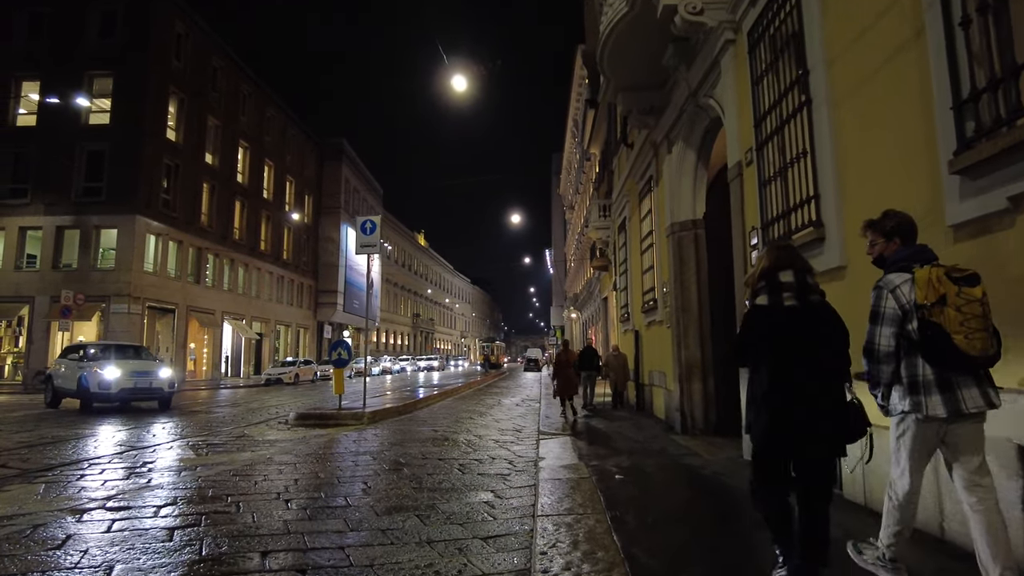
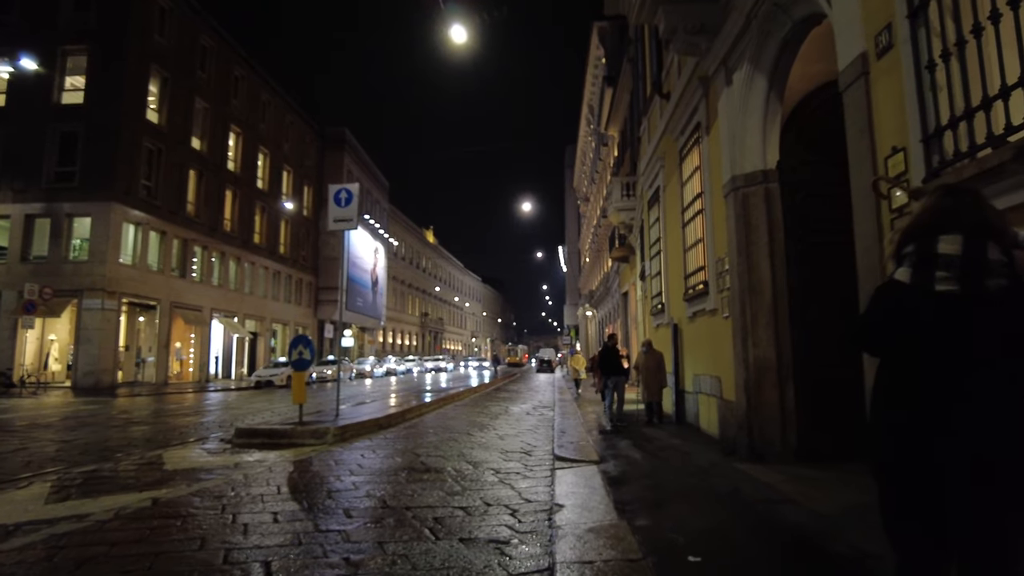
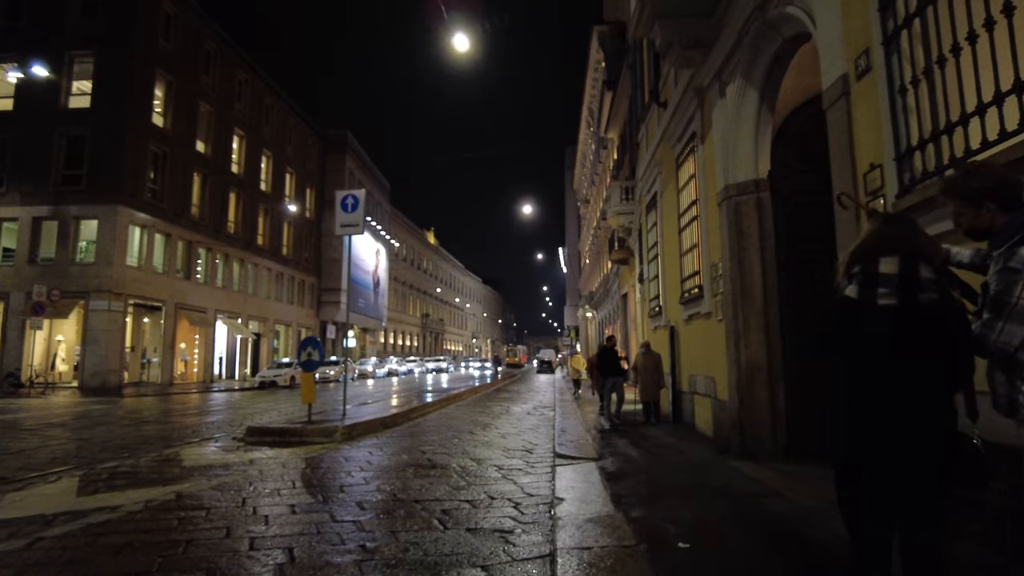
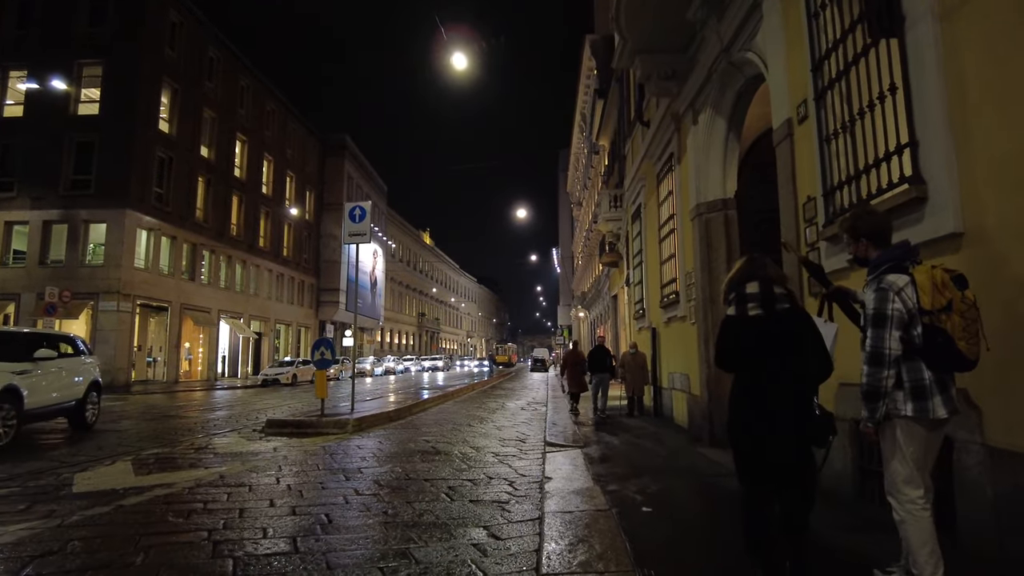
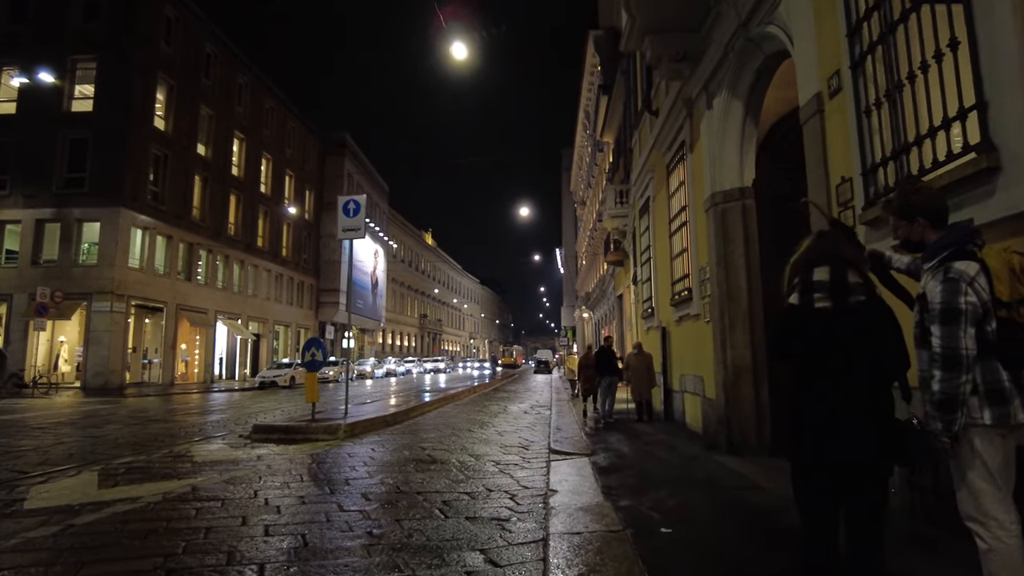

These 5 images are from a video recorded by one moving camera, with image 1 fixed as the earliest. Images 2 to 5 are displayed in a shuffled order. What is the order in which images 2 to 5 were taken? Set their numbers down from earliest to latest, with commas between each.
4, 5, 3, 2
